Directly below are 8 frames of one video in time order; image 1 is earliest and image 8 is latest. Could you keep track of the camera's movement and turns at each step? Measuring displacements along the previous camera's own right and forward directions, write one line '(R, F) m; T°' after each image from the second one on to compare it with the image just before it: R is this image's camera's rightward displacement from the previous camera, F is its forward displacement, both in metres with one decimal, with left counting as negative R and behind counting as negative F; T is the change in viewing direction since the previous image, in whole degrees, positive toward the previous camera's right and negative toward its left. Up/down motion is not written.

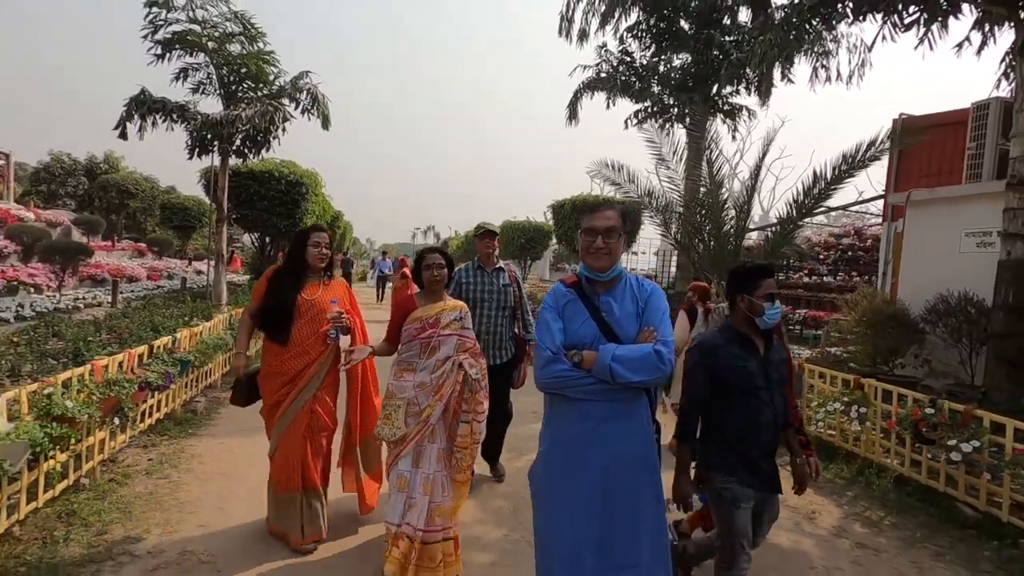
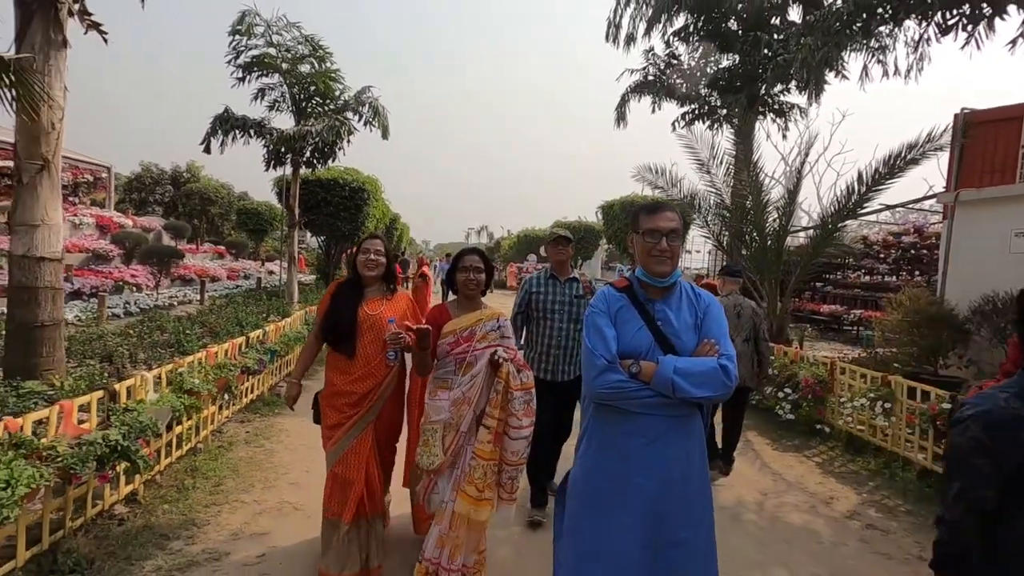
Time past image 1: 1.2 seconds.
(+0.1, -0.5) m; -6°
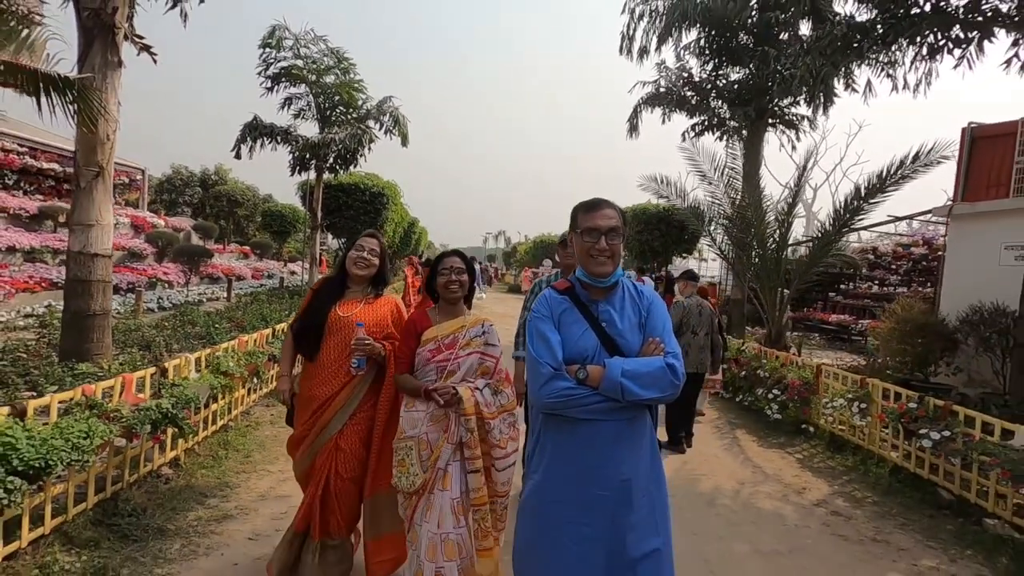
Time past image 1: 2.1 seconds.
(+0.2, -0.4) m; -2°
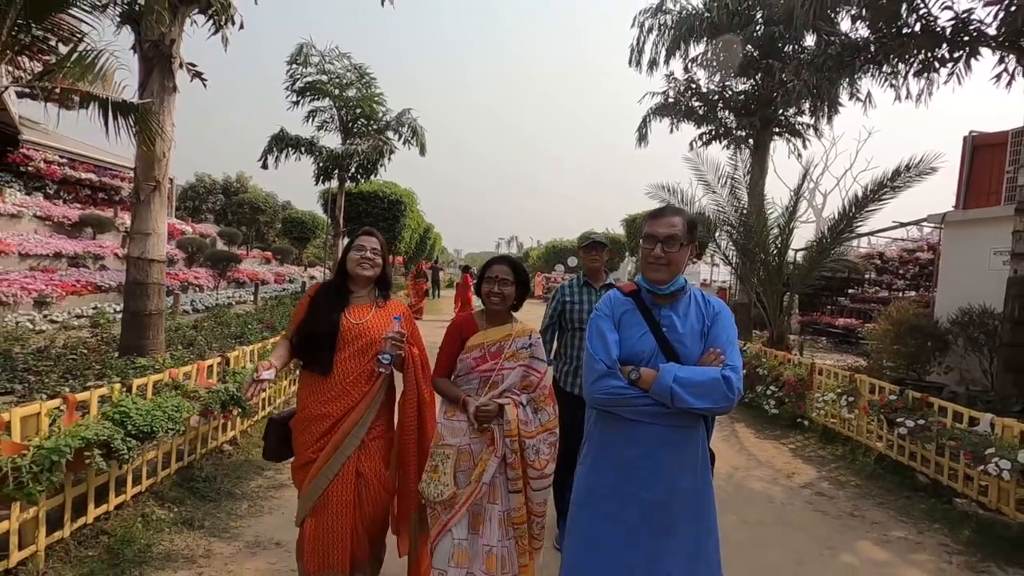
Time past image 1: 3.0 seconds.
(0.0, -0.5) m; -1°
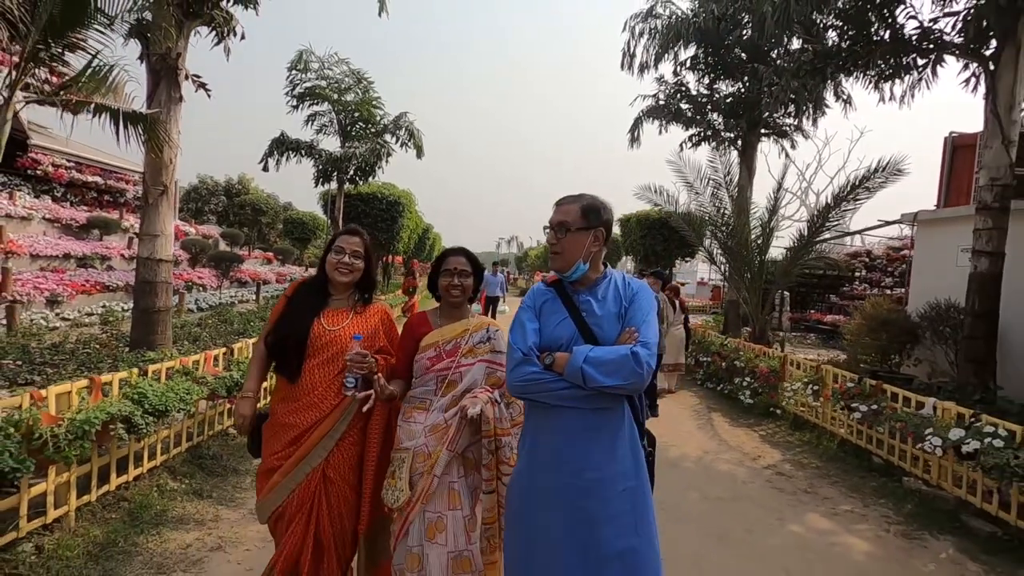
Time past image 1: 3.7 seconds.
(+0.2, -0.4) m; 0°
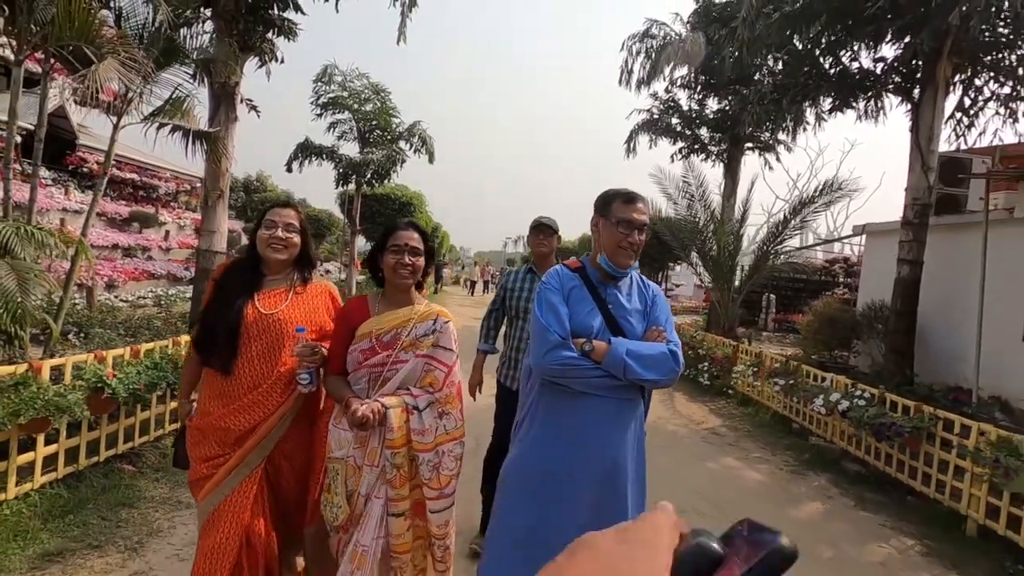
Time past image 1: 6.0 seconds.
(+0.2, -1.2) m; -1°
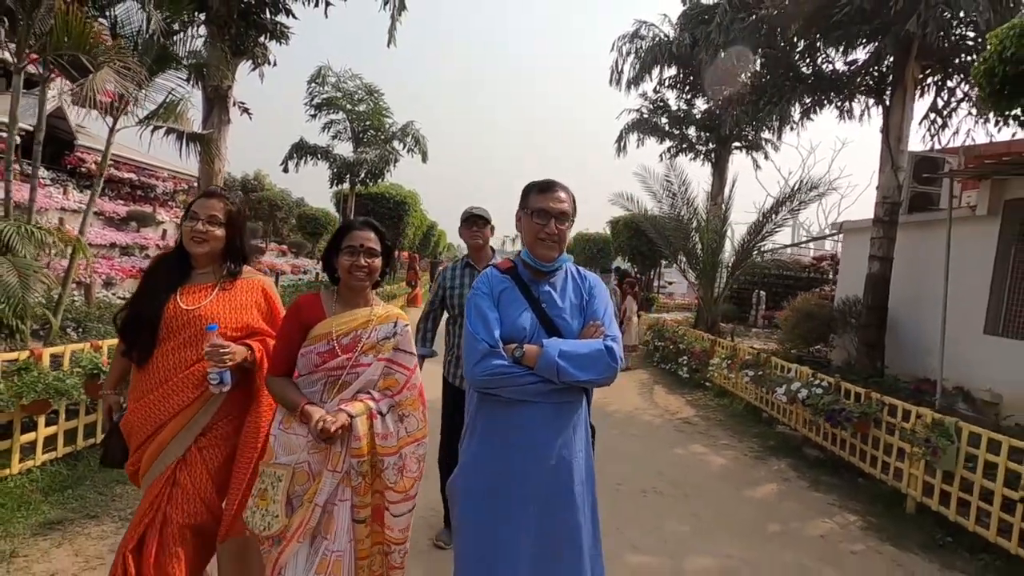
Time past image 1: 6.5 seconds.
(+0.2, -0.3) m; 0°
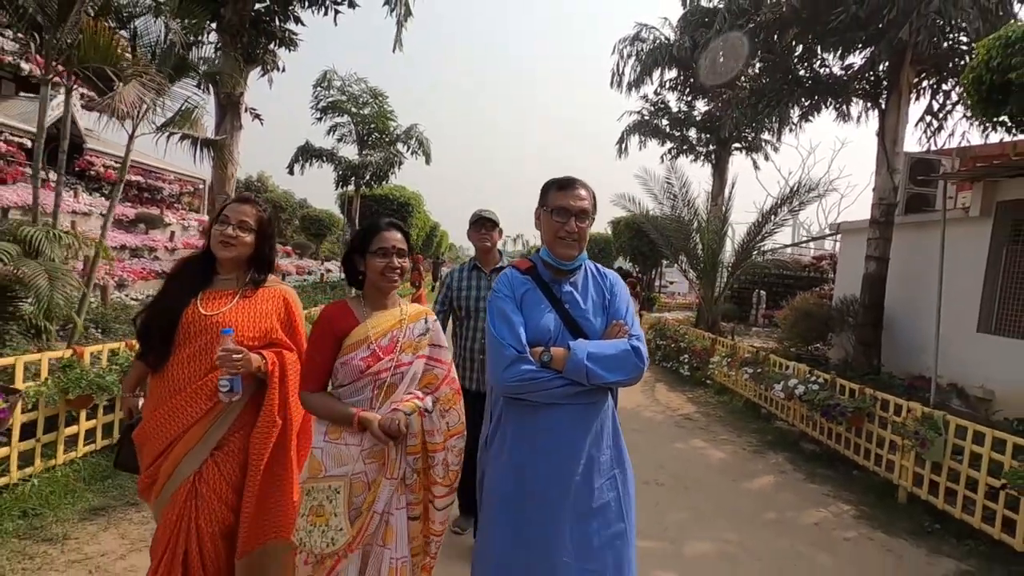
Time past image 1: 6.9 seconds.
(-0.1, -0.2) m; 0°
